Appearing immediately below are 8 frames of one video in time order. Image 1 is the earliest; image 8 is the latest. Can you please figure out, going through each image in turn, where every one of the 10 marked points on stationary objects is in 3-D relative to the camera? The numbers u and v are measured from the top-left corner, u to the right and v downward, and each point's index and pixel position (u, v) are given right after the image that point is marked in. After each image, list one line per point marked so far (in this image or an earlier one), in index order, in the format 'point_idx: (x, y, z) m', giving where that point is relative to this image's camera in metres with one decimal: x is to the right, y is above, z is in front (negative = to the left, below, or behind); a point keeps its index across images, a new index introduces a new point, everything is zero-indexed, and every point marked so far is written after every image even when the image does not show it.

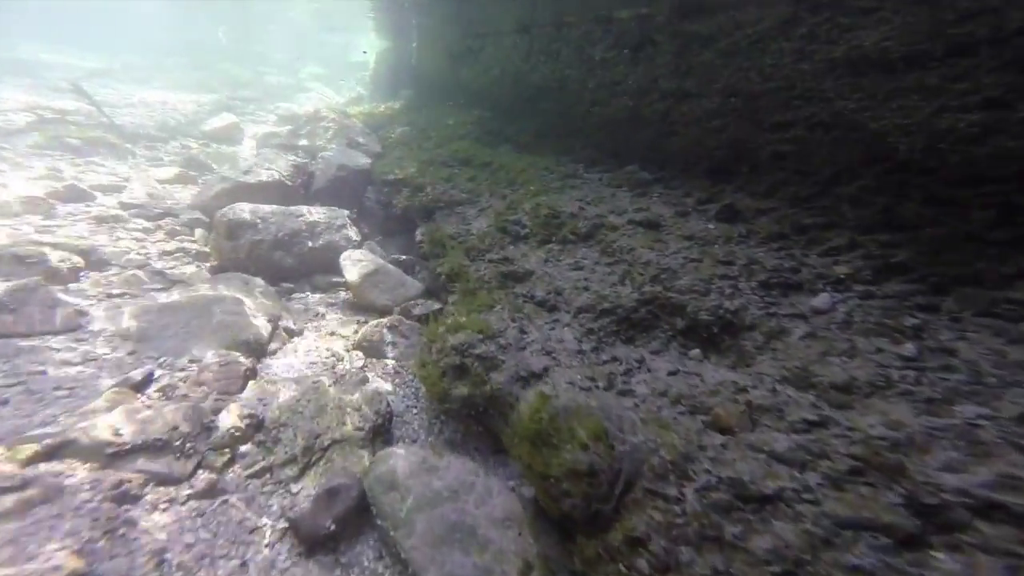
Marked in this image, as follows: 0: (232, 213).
0: (-4.2, +1.1, +5.3) m
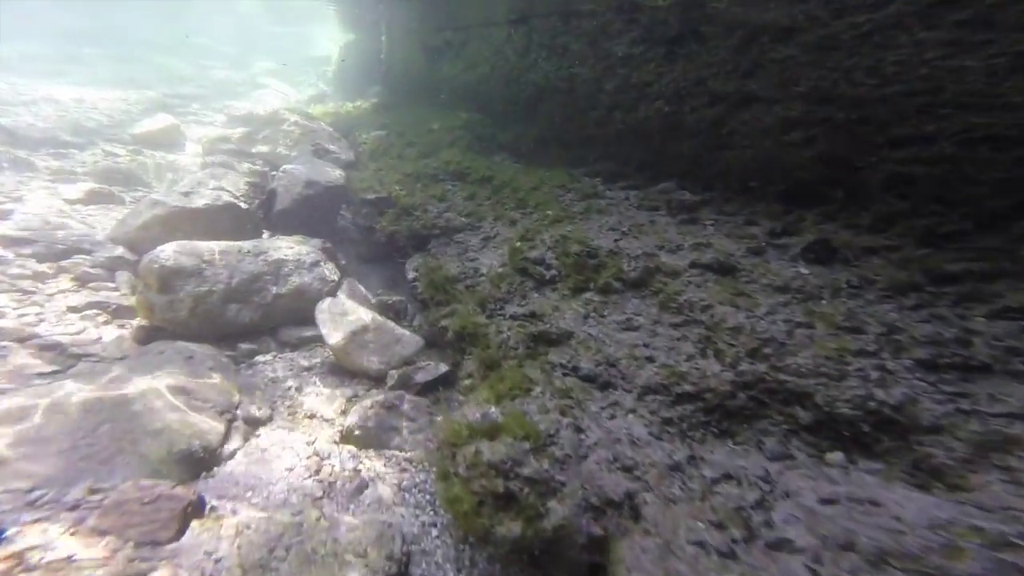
0: (-4.0, +0.3, +4.1) m
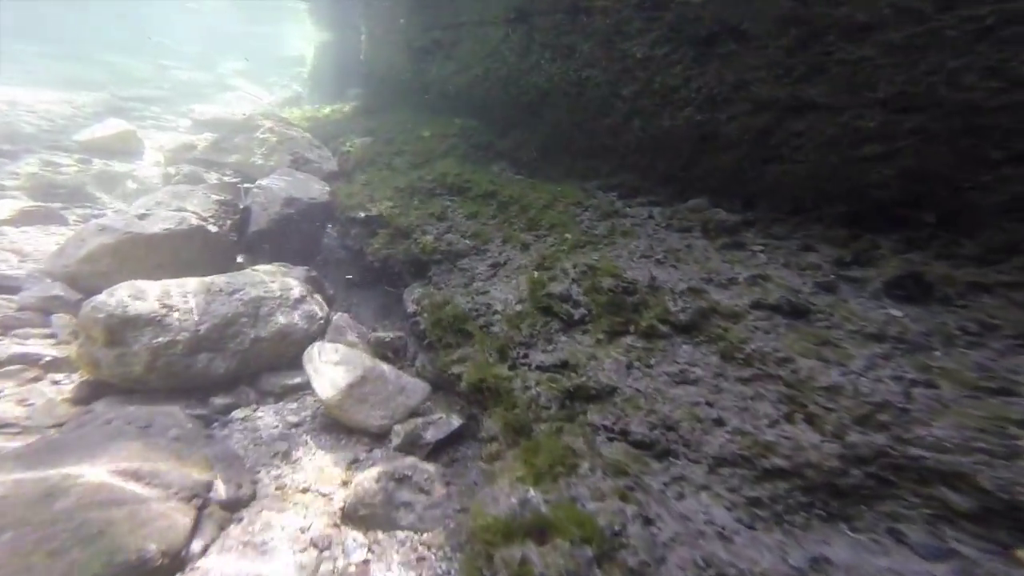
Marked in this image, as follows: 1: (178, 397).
0: (-3.8, -0.1, +3.4) m
1: (-3.3, -1.0, +3.5) m
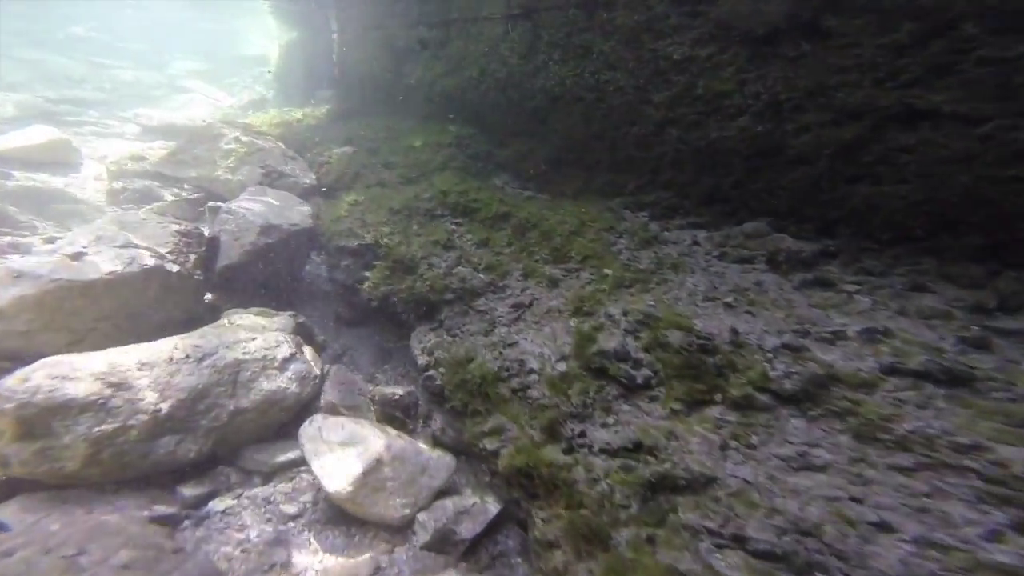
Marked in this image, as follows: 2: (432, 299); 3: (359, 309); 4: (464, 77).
0: (-3.5, -0.7, +2.7) m
1: (-2.9, -1.6, +2.7) m
2: (-0.9, -0.1, +4.1) m
3: (-2.0, -0.3, +4.6) m
4: (-1.0, +3.9, +6.7) m
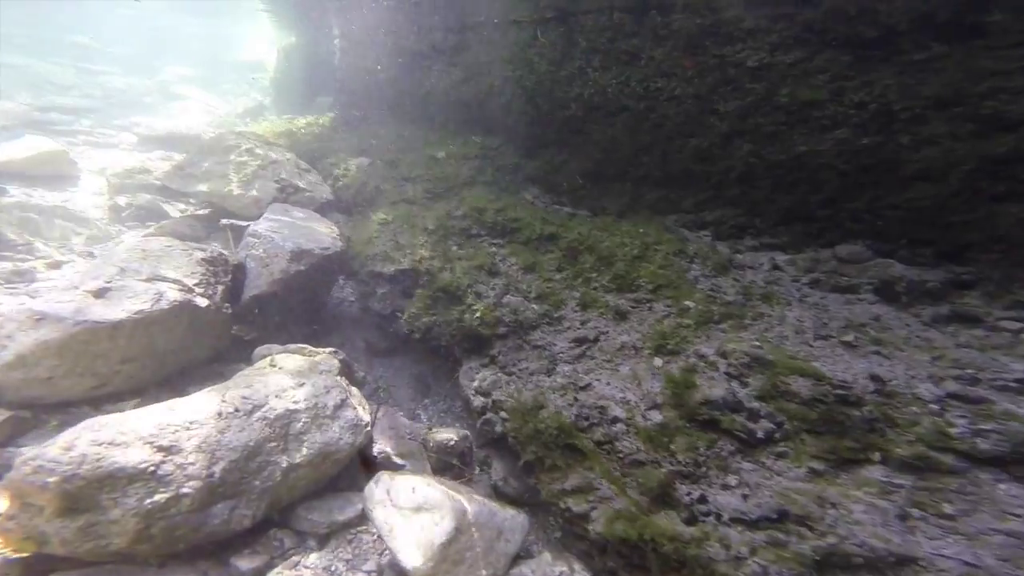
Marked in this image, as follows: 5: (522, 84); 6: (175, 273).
0: (-2.9, -1.1, +2.3) m
1: (-2.3, -1.9, +2.4) m
2: (-0.3, -0.4, +3.8) m
3: (-1.4, -0.6, +4.3) m
4: (-0.5, +3.6, +6.4) m
5: (+0.2, +3.2, +5.7) m
6: (-3.4, +0.1, +3.6) m
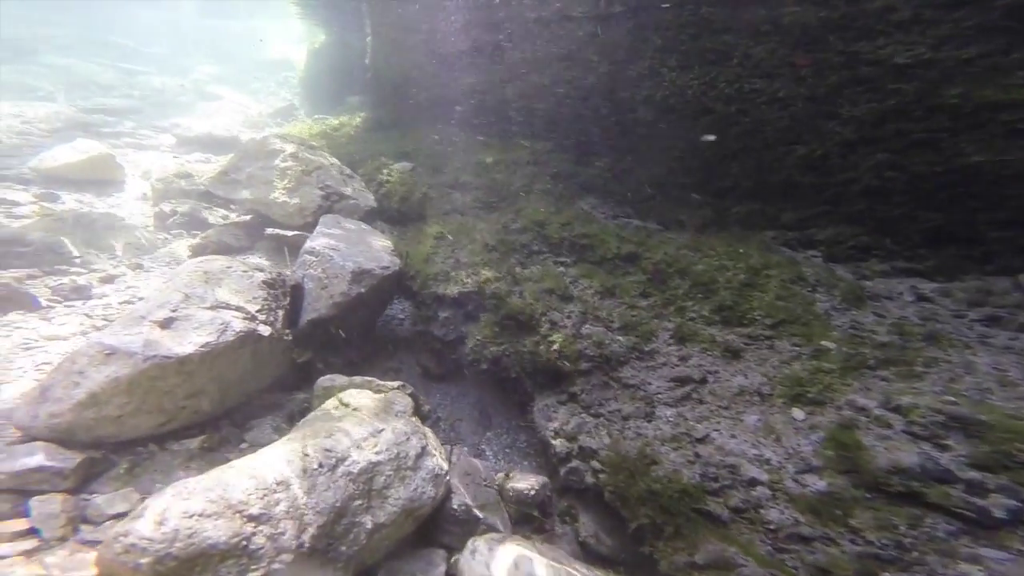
0: (-2.1, -1.3, +2.1) m
1: (-1.5, -2.2, +2.1) m
2: (+0.5, -0.7, +3.4) m
3: (-0.6, -0.9, +4.0) m
4: (+0.5, +3.4, +6.0) m
5: (+1.1, +3.0, +5.2) m
6: (-2.6, -0.1, +3.4) m
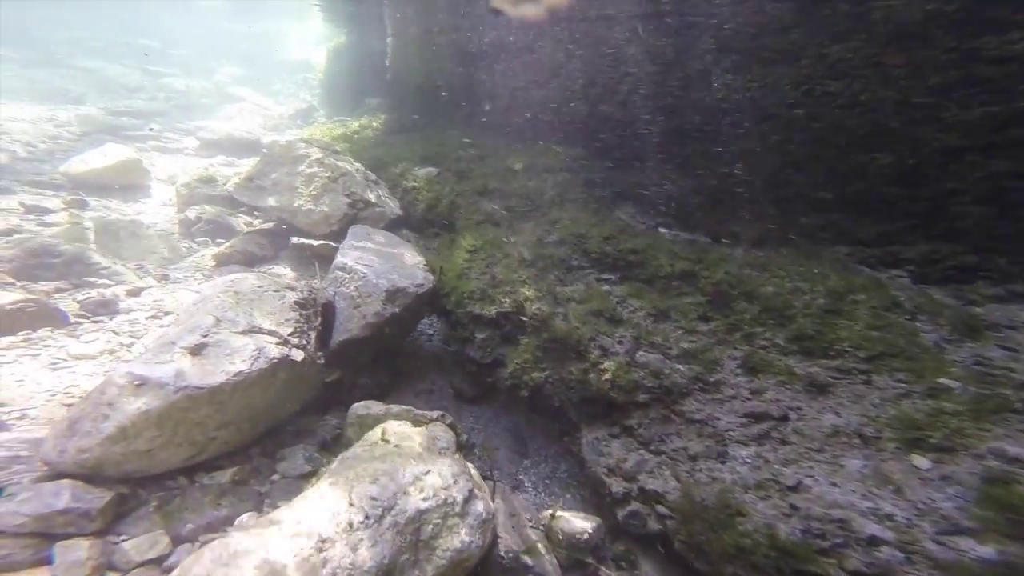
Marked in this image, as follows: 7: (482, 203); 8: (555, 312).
0: (-1.8, -1.5, +1.9) m
1: (-1.1, -2.4, +1.9) m
2: (+0.9, -0.9, +3.1) m
3: (-0.1, -1.1, +3.7) m
4: (+1.0, +3.2, +5.7) m
5: (+1.6, +2.8, +4.9) m
6: (-2.2, -0.3, +3.2) m
7: (-0.4, +1.3, +5.7) m
8: (+0.5, -0.3, +3.6) m
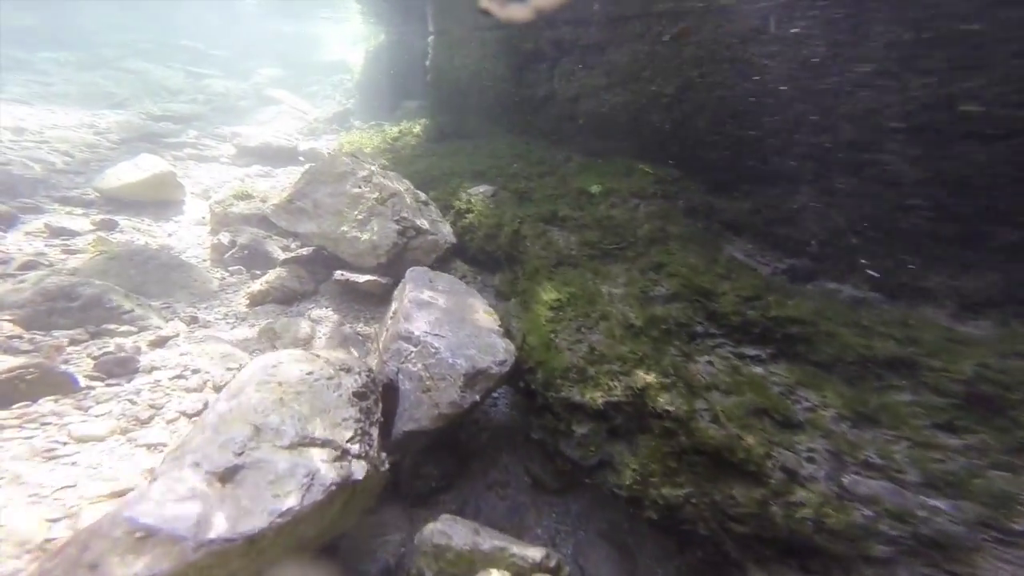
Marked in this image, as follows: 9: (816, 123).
0: (-1.0, -2.1, +1.1) m
1: (-0.4, -3.0, +1.1) m
2: (+1.8, -1.6, +2.1) m
3: (+0.8, -1.7, +2.8) m
4: (+2.1, +2.5, +4.7) m
5: (+2.7, +2.1, +3.9) m
6: (-1.3, -0.9, +2.4) m
7: (+0.6, +0.7, +4.7) m
8: (+1.4, -0.9, +2.7) m
9: (+3.0, +1.7, +3.5) m
